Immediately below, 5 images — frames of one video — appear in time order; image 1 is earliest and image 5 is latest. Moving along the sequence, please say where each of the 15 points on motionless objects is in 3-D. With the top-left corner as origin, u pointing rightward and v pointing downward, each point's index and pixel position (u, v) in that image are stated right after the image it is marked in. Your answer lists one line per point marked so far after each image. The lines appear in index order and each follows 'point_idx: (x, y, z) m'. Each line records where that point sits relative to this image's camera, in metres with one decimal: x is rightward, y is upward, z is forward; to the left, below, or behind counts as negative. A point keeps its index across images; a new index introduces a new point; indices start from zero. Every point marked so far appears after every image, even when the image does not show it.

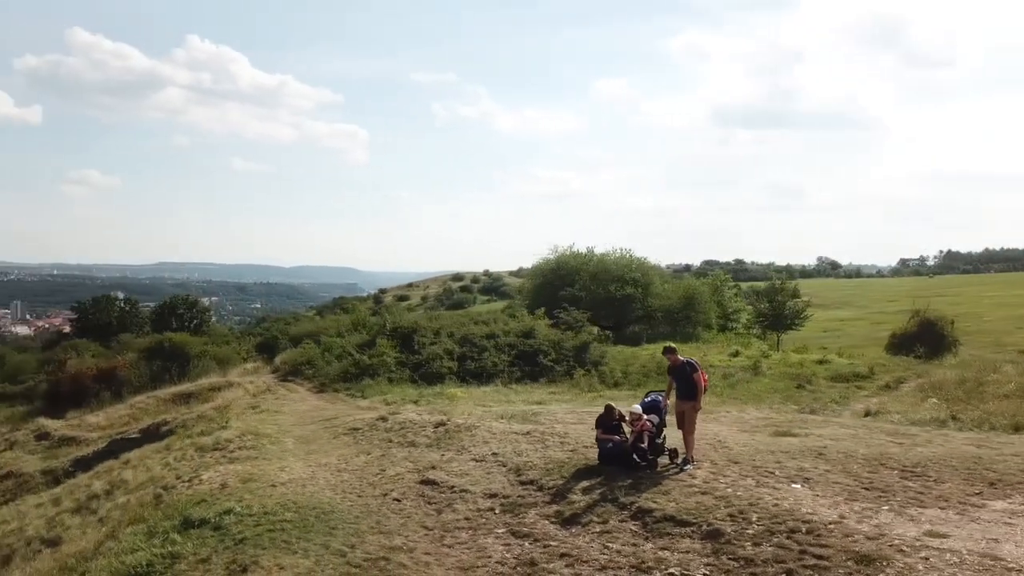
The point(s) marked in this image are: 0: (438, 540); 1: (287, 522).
0: (-0.5, -1.5, +5.0) m
1: (-1.5, -1.6, +5.4) m
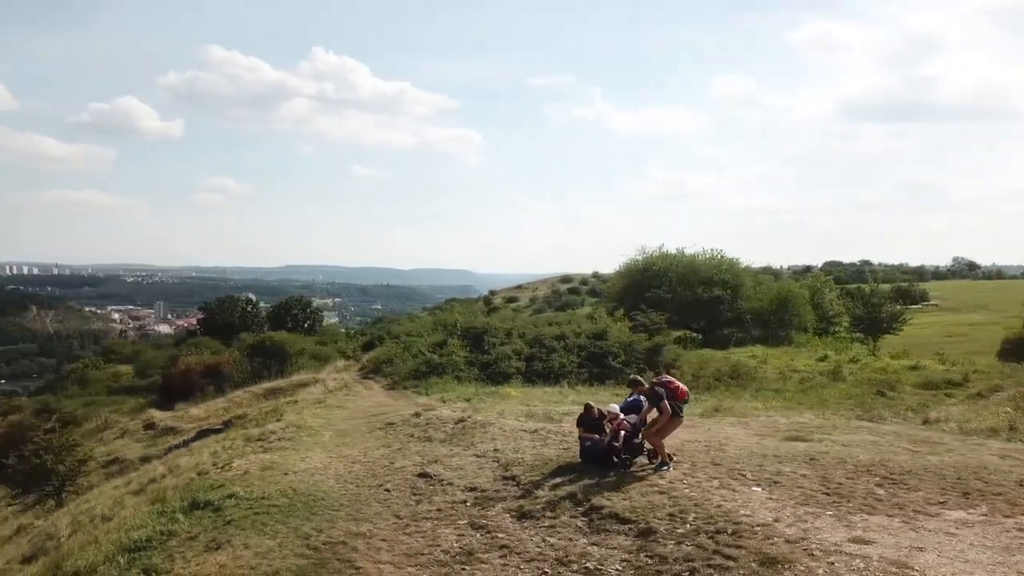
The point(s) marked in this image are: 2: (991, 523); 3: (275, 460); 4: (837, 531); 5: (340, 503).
0: (-0.7, -1.5, +5.2) m
1: (-1.7, -1.6, +5.8) m
2: (+2.4, -1.2, +4.1) m
3: (-2.3, -1.7, +7.9) m
4: (+1.6, -1.2, +4.0) m
5: (-1.2, -1.6, +5.9) m
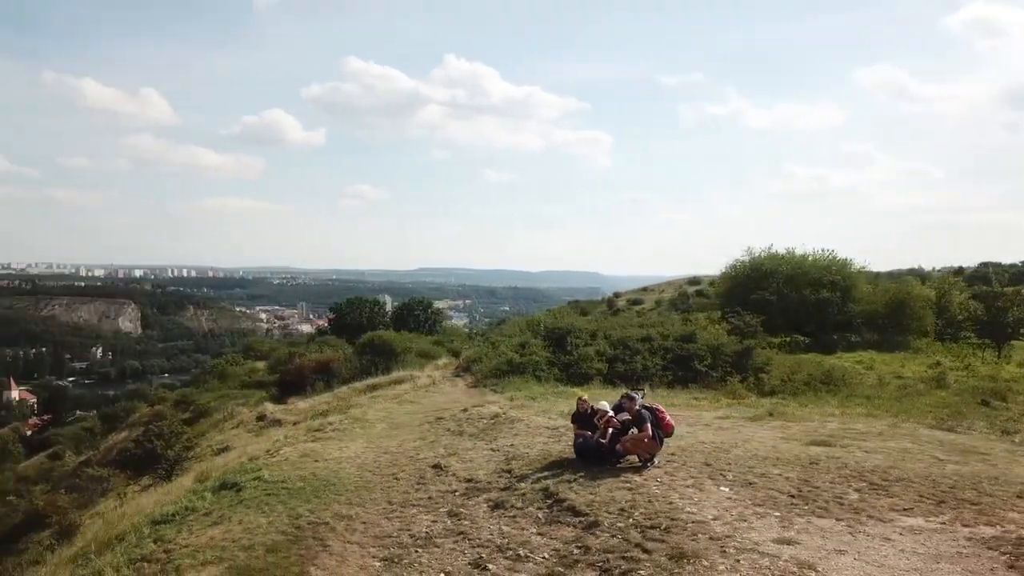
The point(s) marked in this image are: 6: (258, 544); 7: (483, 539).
0: (-0.9, -1.5, +5.5) m
1: (-1.7, -1.6, +6.2) m
2: (+2.1, -1.2, +4.0) m
3: (-2.0, -1.7, +8.4) m
4: (+1.2, -1.2, +4.0) m
5: (-1.3, -1.5, +6.3) m
6: (-1.5, -1.5, +4.8) m
7: (-0.2, -1.4, +4.6) m
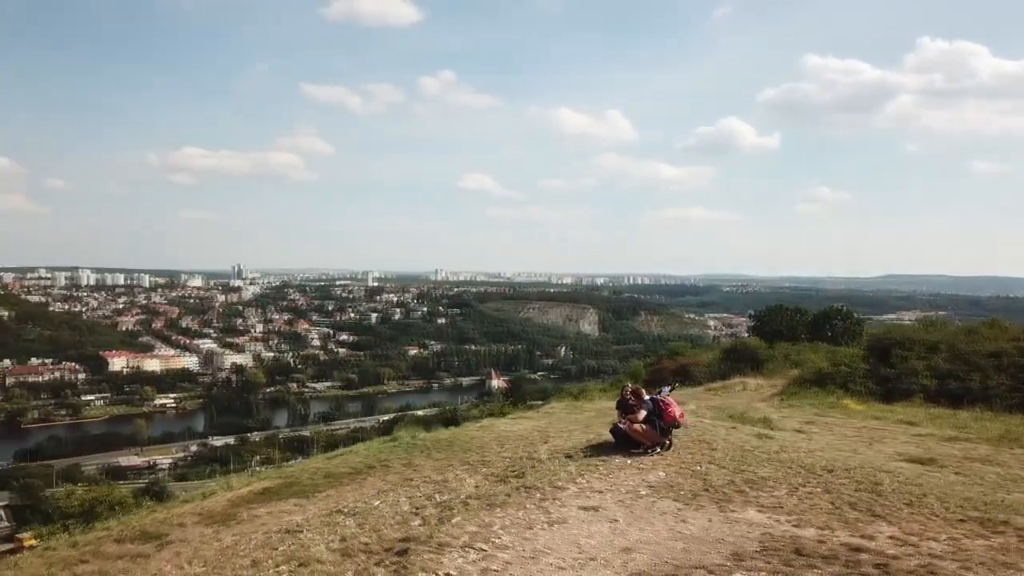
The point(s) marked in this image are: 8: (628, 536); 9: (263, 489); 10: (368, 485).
0: (-0.6, -1.5, +6.8) m
1: (-1.0, -1.5, +7.9) m
2: (+1.2, -1.2, +4.0) m
3: (-0.1, -1.7, +9.9) m
4: (+0.5, -1.2, +4.4) m
5: (-0.5, -1.5, +7.7) m
6: (-1.5, -1.5, +6.5) m
7: (-0.5, -1.4, +5.7) m
8: (+0.6, -1.2, +3.8) m
9: (-1.8, -1.5, +6.0) m
10: (-1.1, -1.5, +6.1) m
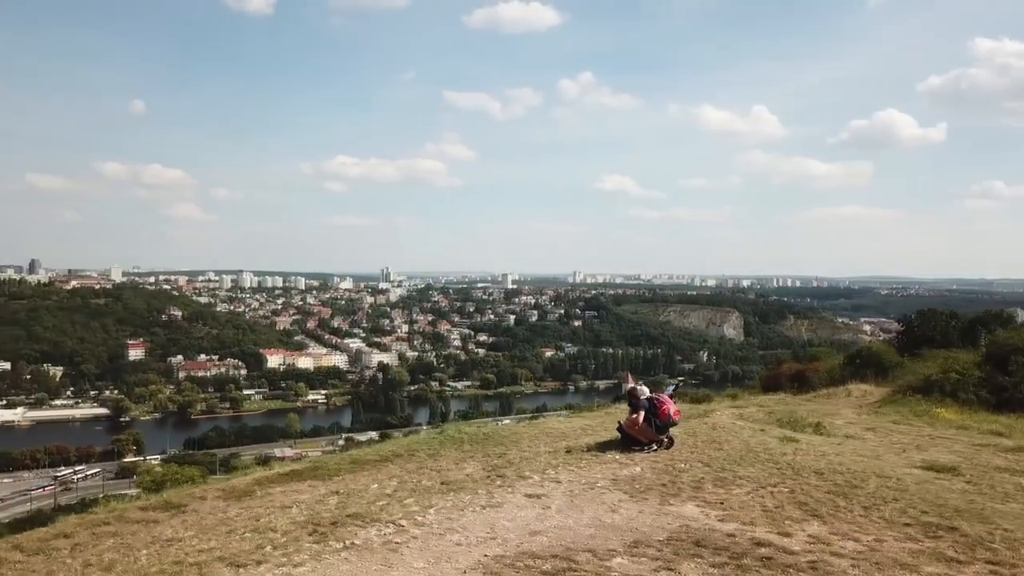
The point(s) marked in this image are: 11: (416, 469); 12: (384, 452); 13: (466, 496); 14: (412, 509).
0: (-0.4, -1.5, +7.2) m
1: (-0.6, -1.5, +8.3) m
2: (+0.9, -1.2, +4.1) m
3: (+0.5, -1.7, +10.1) m
4: (+0.2, -1.2, +4.6) m
5: (-0.2, -1.5, +8.0) m
6: (-1.4, -1.5, +7.1) m
7: (-0.5, -1.4, +6.0) m
8: (+0.2, -1.2, +4.0) m
9: (-1.8, -1.5, +6.6) m
10: (-1.0, -1.5, +6.5) m
11: (-0.7, -1.5, +6.5) m
12: (-1.1, -1.5, +7.4) m
13: (-0.2, -1.2, +4.5) m
14: (-0.5, -1.2, +4.3) m
